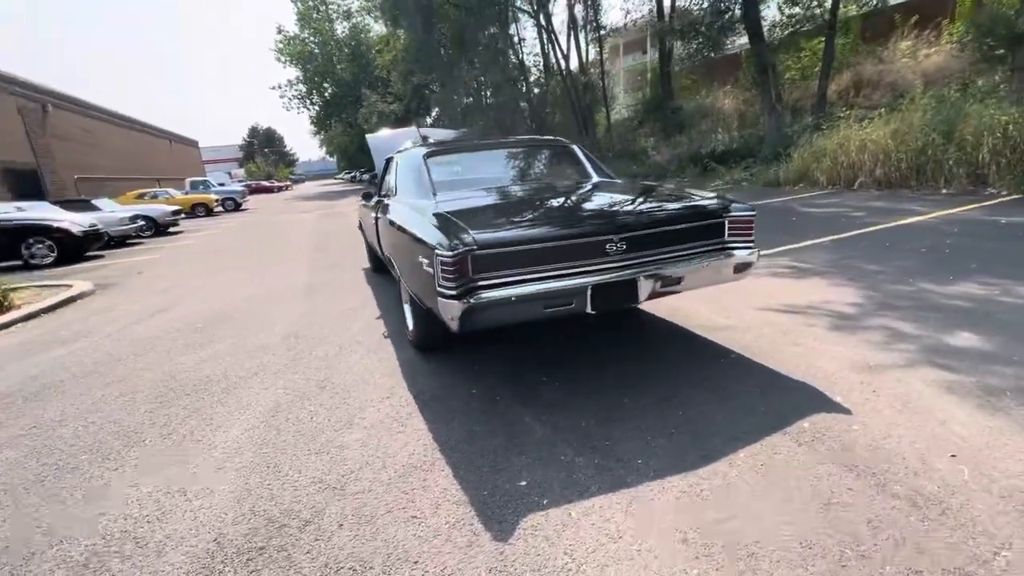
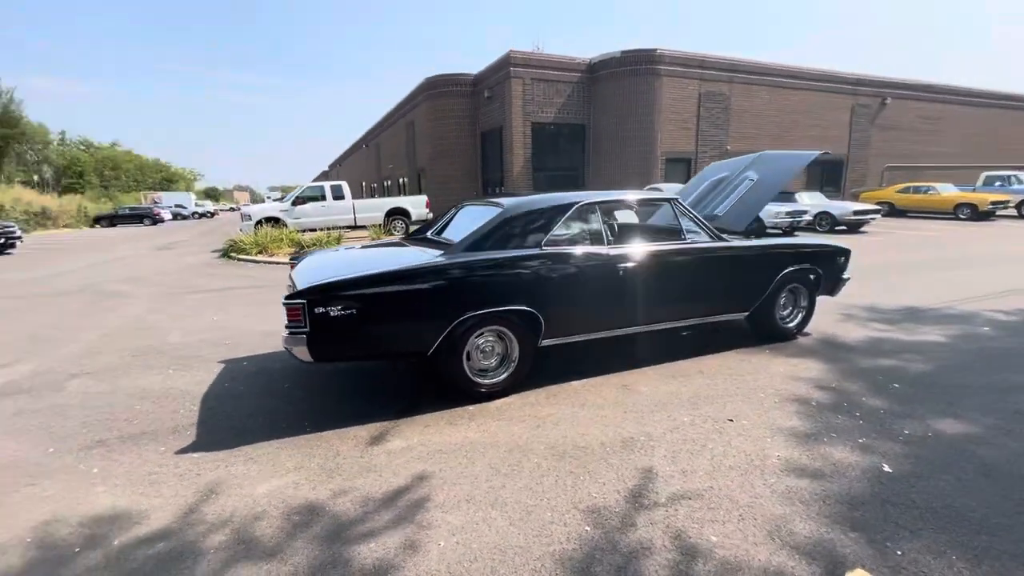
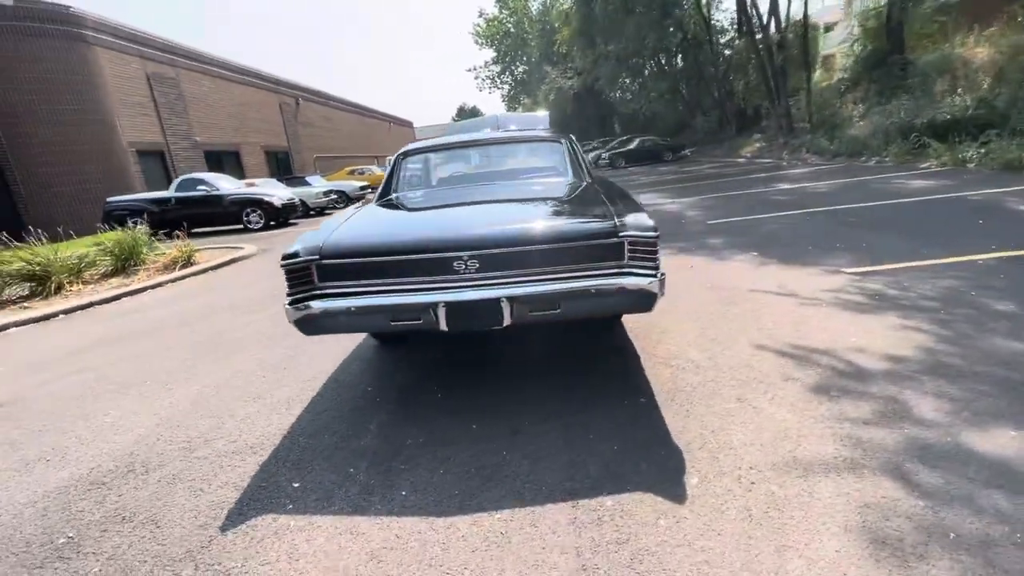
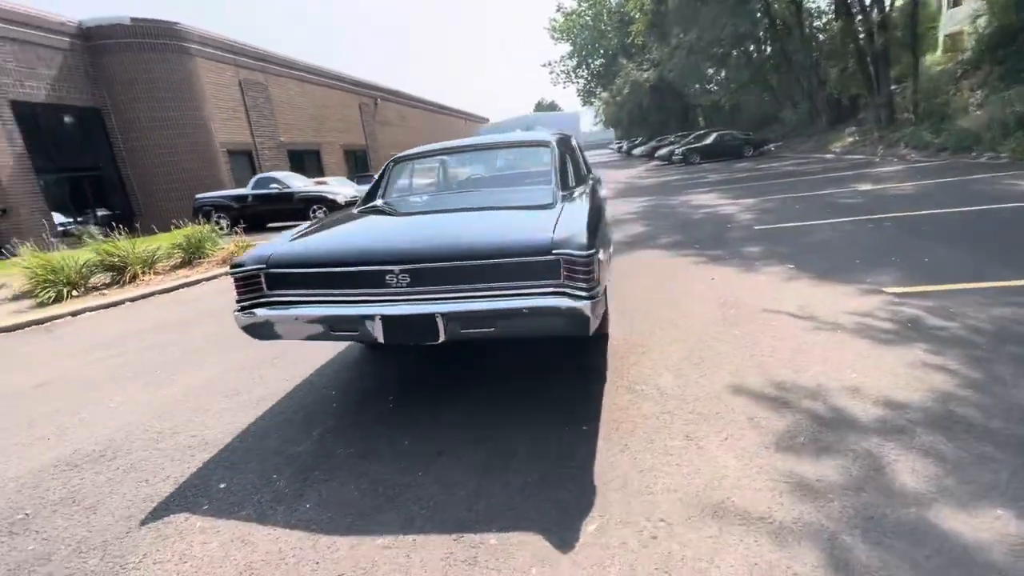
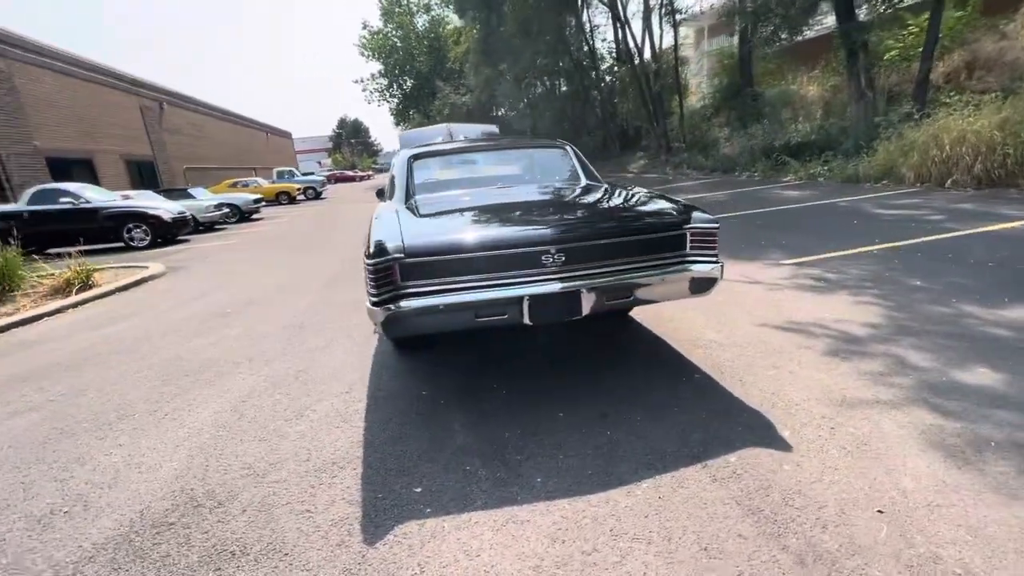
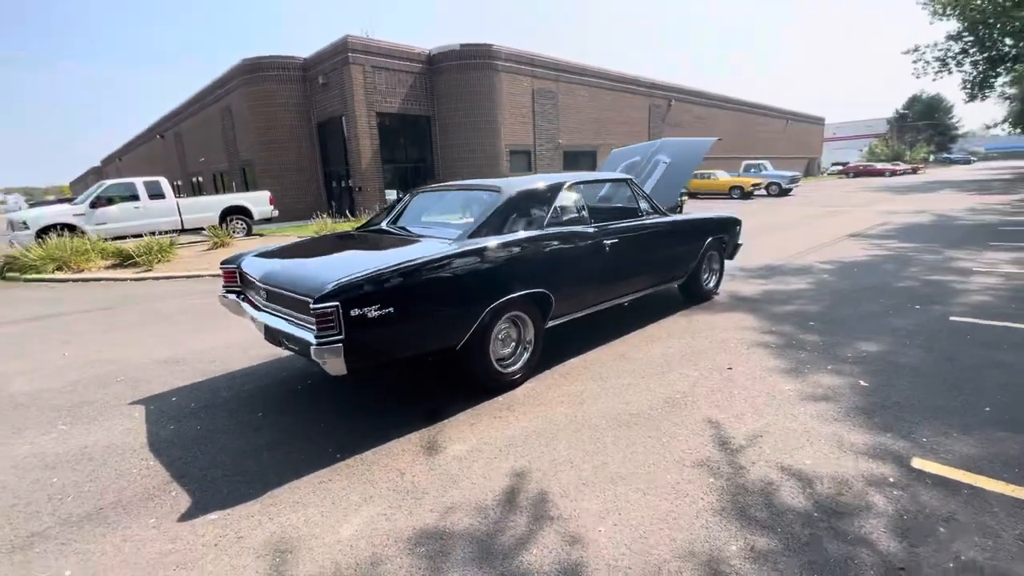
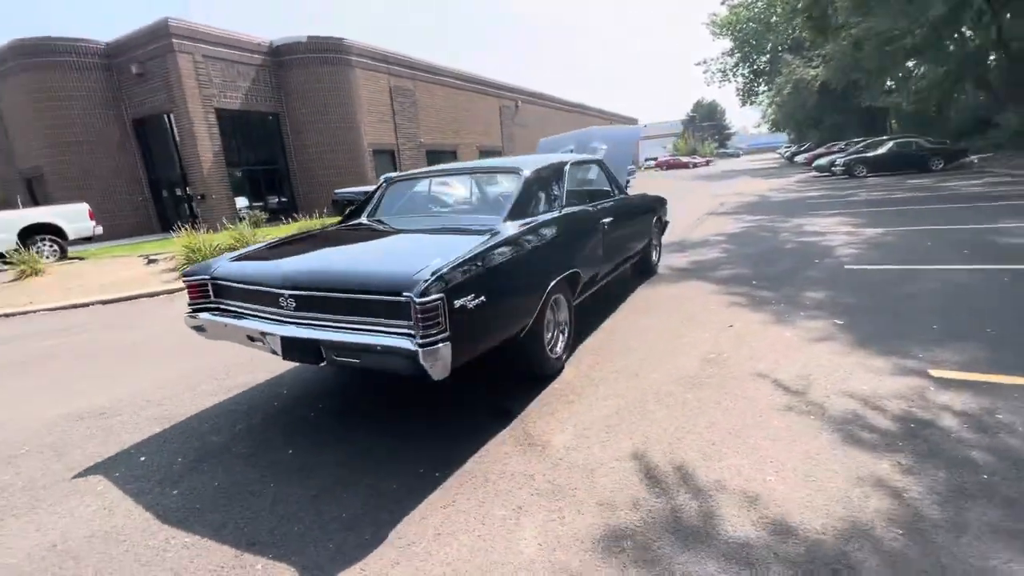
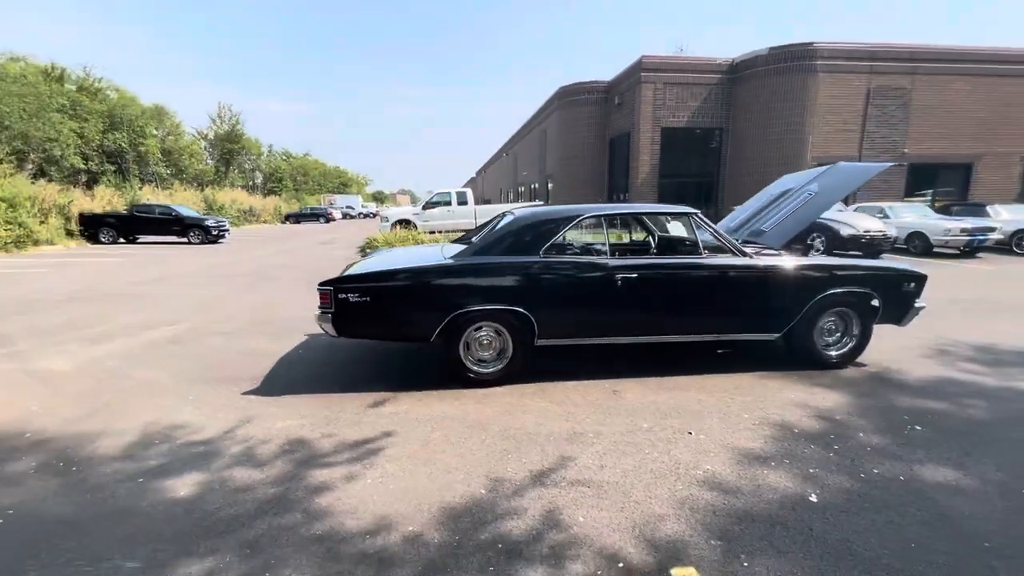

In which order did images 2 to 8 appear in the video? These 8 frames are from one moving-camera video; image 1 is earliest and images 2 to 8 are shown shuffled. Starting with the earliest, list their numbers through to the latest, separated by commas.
5, 3, 4, 7, 6, 2, 8
